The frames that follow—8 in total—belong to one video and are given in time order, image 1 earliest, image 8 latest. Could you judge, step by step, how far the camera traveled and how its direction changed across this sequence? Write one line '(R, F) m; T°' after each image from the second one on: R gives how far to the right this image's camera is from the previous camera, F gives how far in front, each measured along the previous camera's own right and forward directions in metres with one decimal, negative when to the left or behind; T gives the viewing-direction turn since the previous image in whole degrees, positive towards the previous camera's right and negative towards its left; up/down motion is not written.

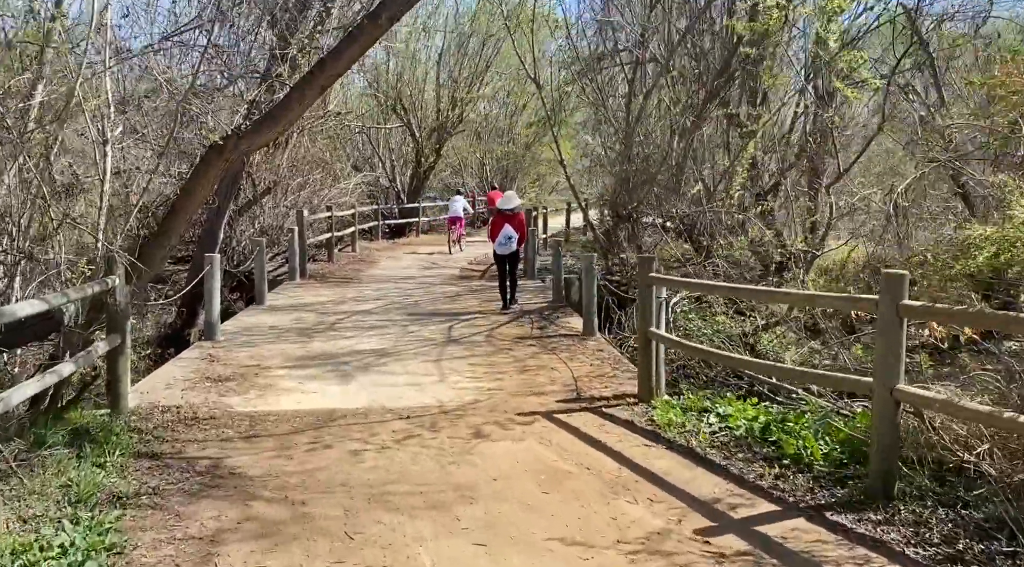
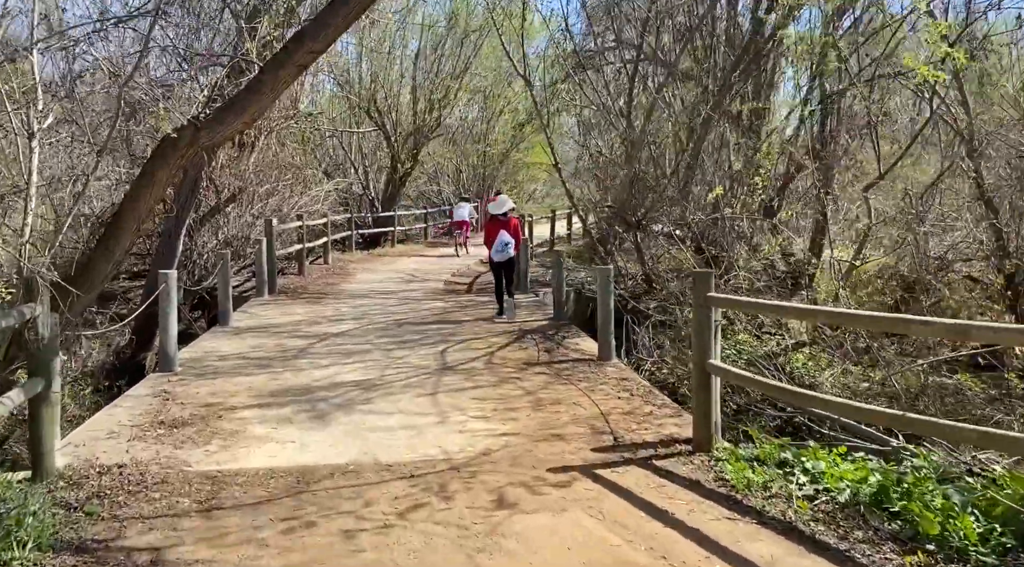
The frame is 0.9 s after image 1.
(-0.3, +1.4) m; +2°
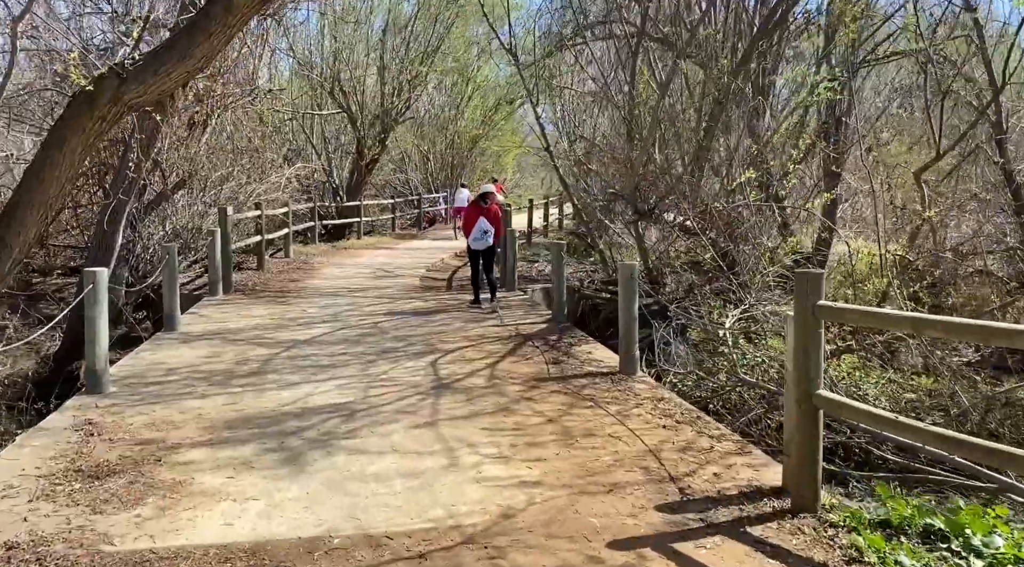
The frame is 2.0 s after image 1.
(-0.4, +1.6) m; +2°
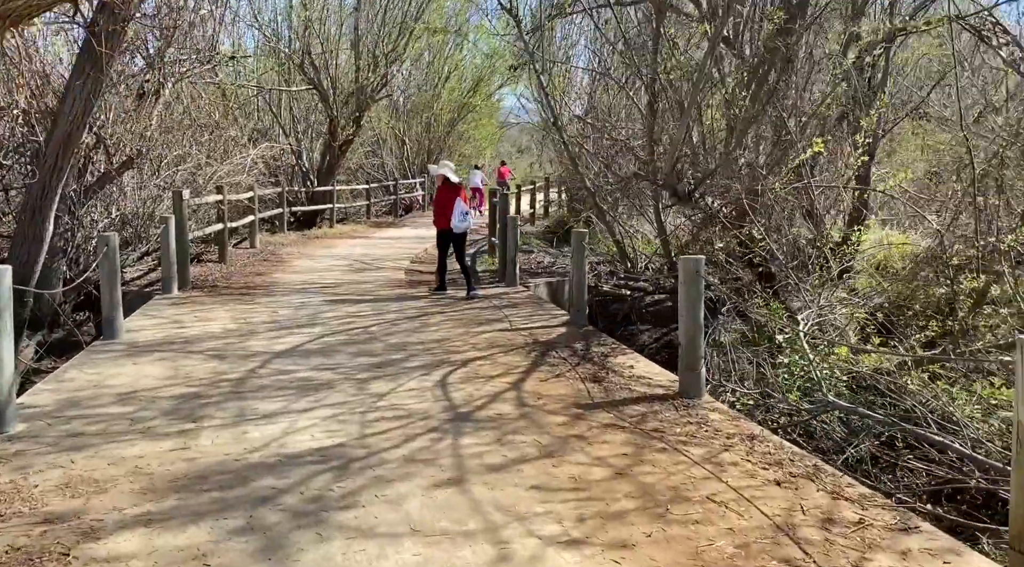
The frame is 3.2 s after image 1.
(-0.4, +1.7) m; +2°
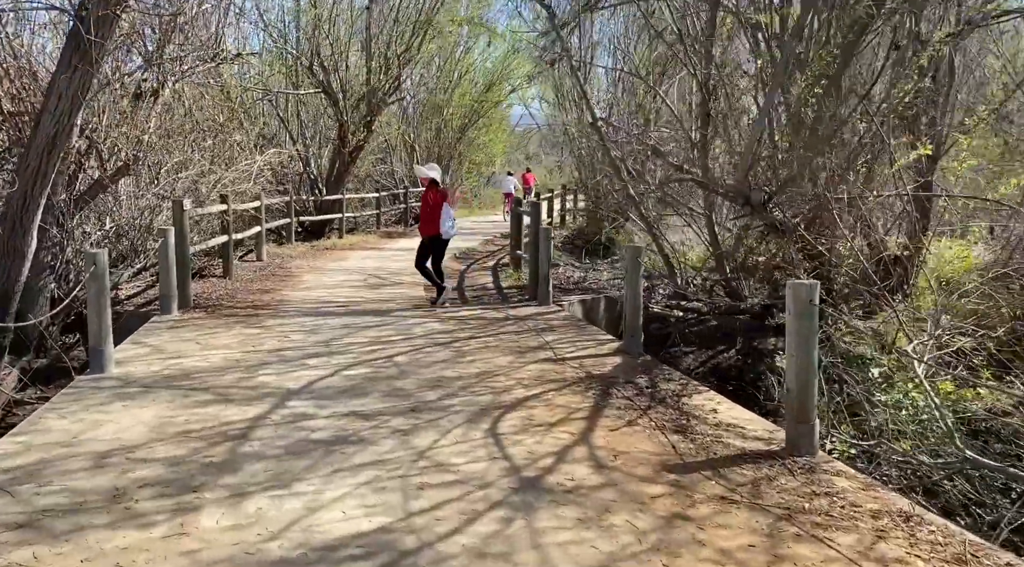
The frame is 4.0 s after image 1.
(-0.4, +1.1) m; 0°
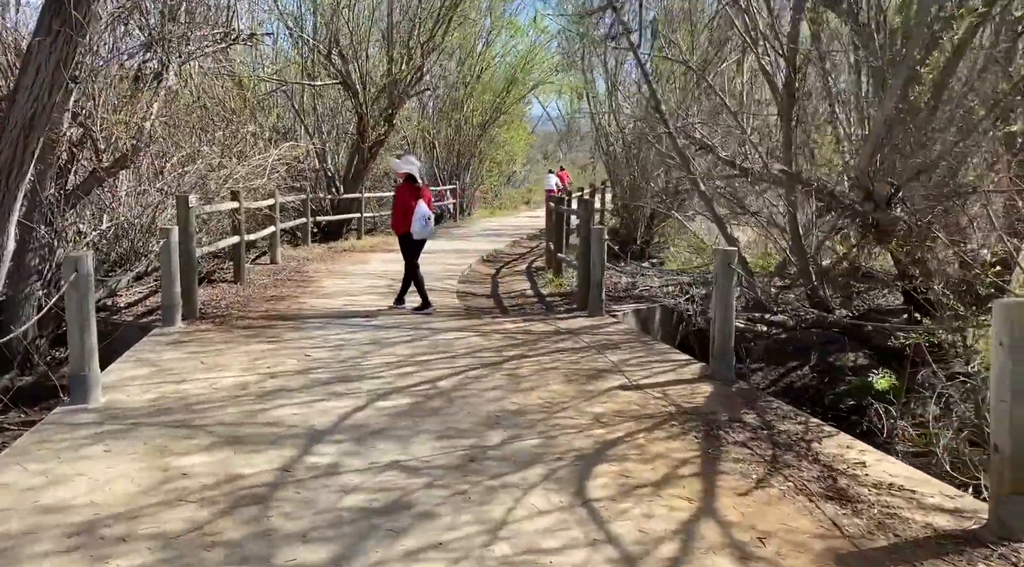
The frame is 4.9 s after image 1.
(-0.4, +1.3) m; -1°
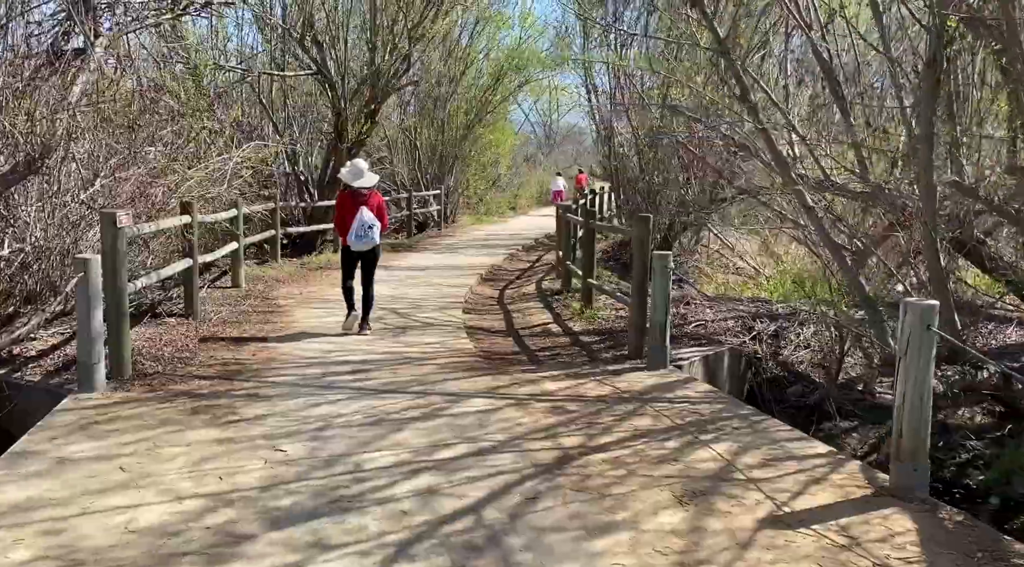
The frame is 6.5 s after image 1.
(-0.5, +2.3) m; +2°
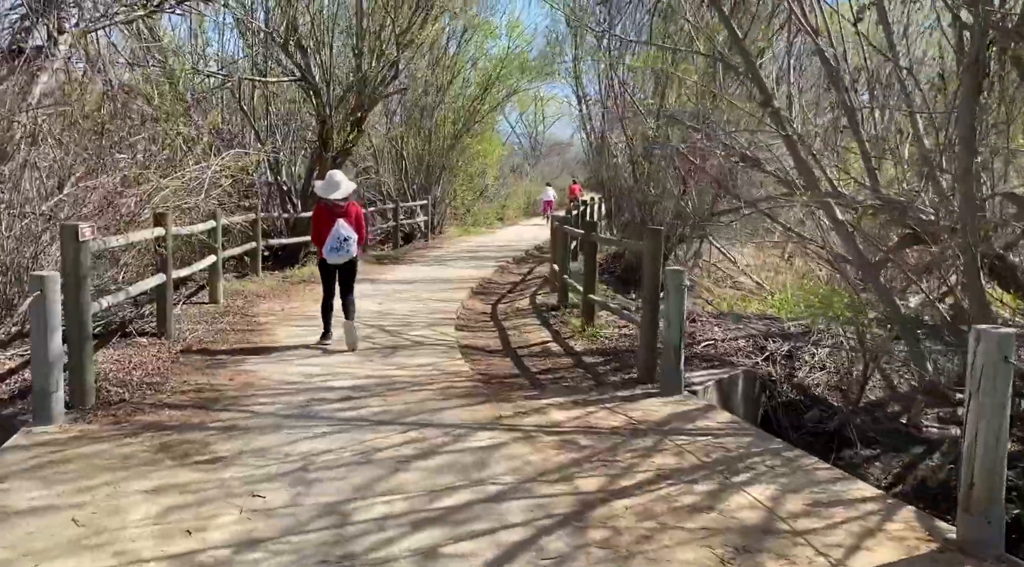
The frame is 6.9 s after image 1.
(-0.1, +0.6) m; +1°
